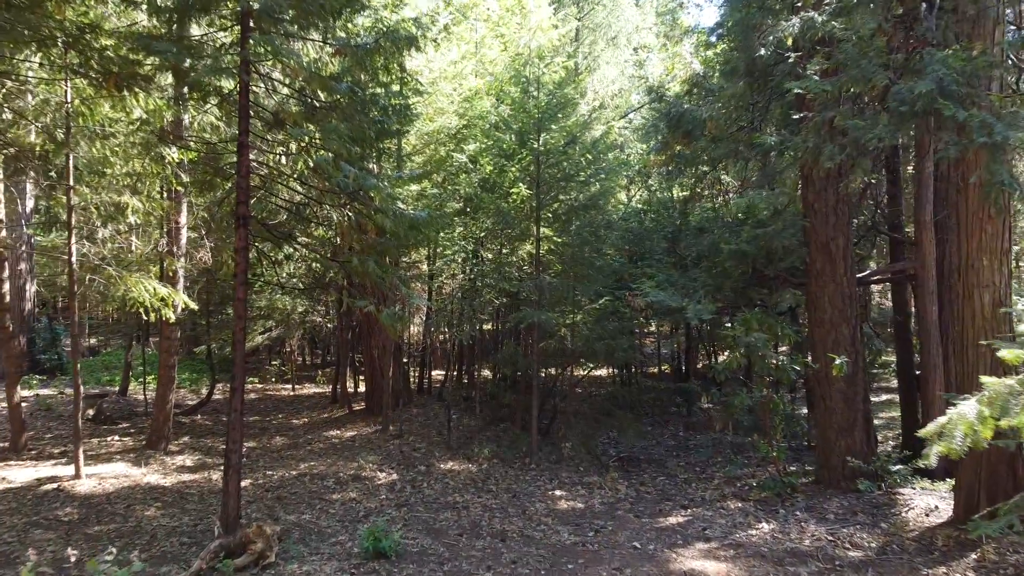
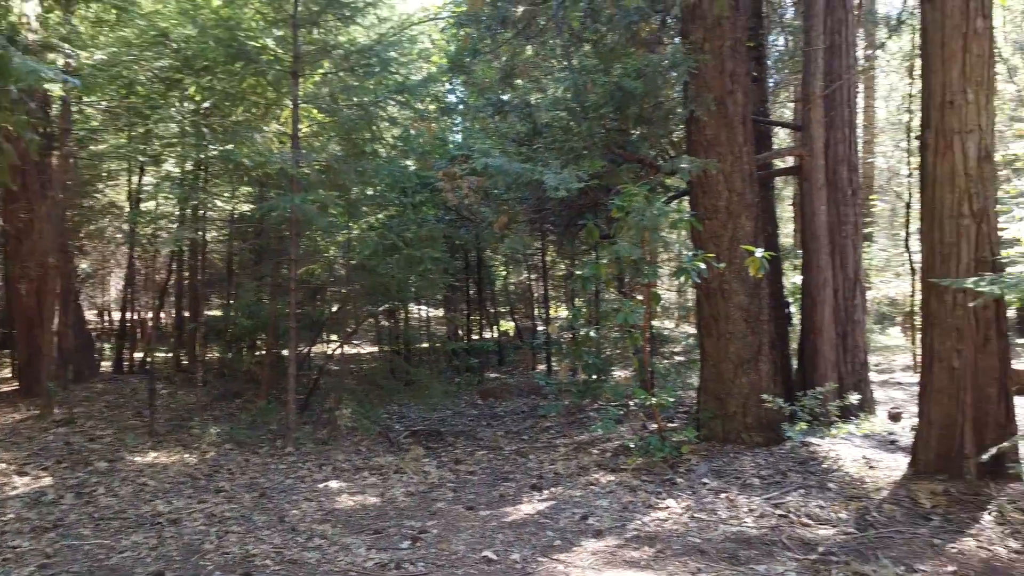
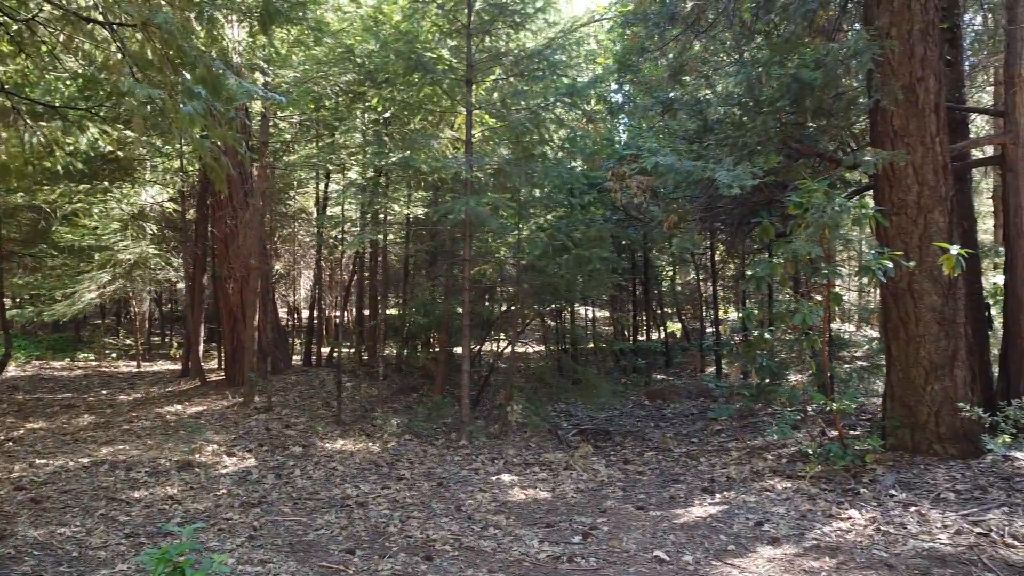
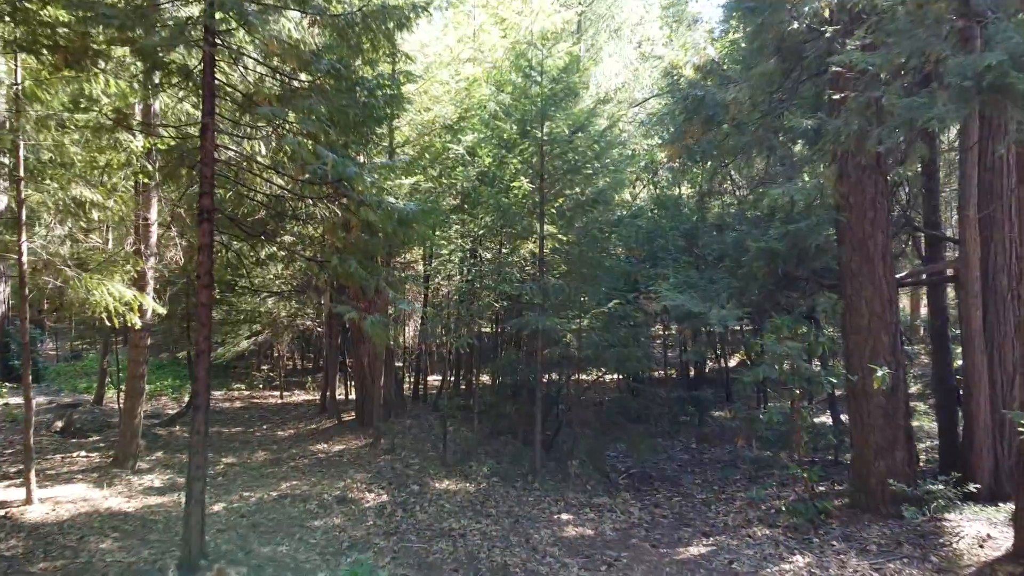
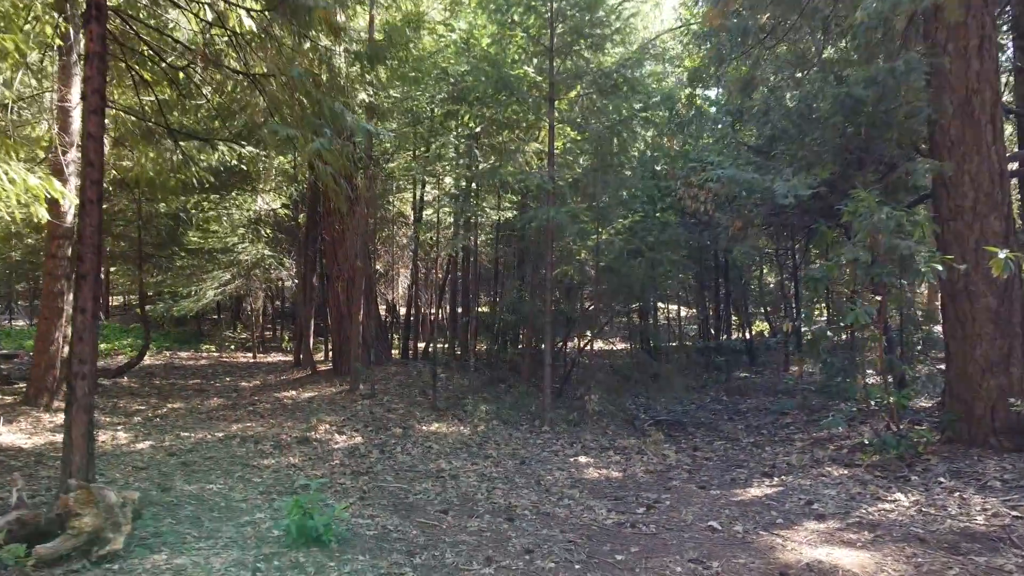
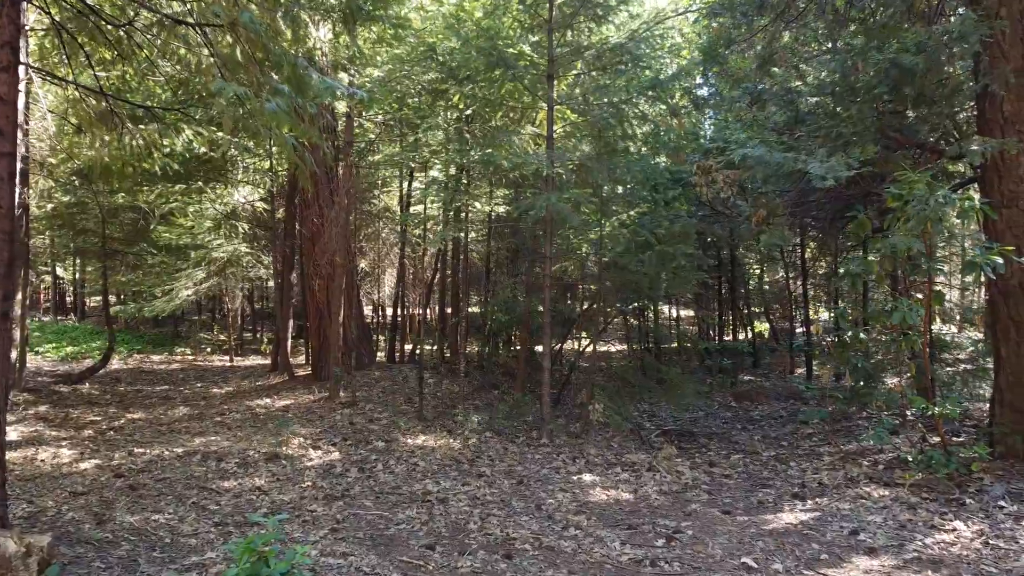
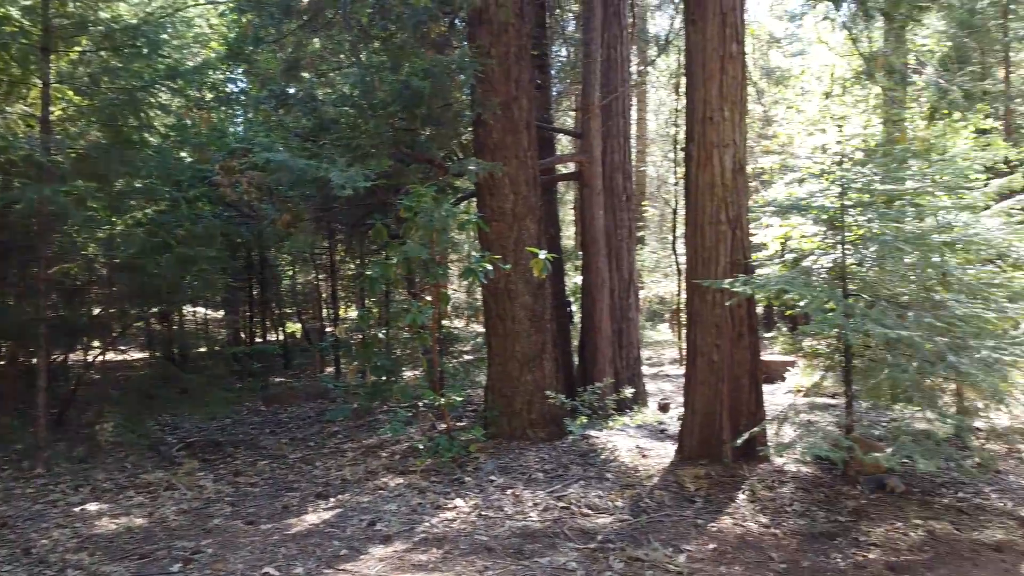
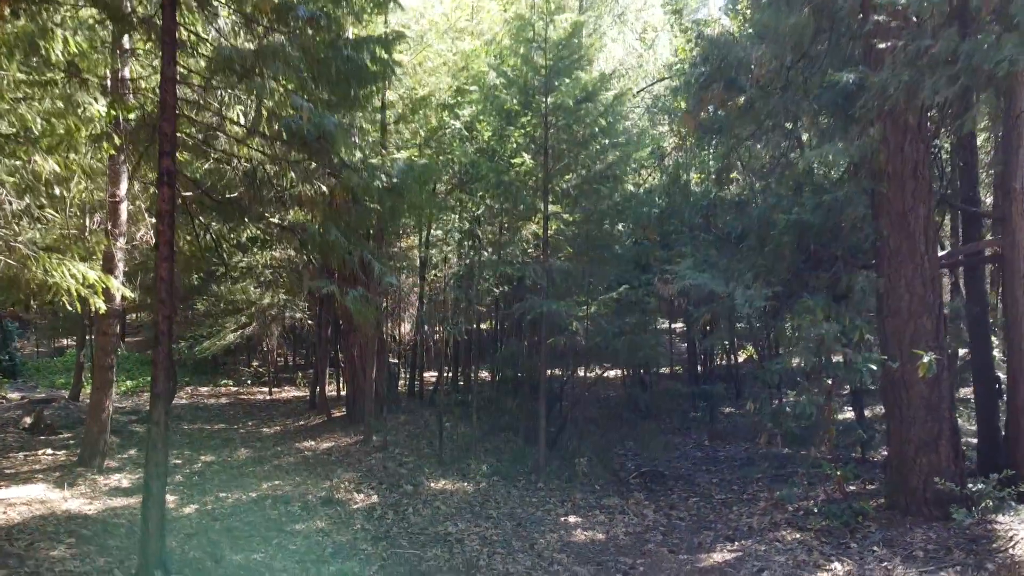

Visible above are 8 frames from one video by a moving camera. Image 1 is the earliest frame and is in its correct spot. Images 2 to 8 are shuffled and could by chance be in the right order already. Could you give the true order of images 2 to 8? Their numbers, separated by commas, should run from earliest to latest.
4, 8, 5, 6, 3, 2, 7
